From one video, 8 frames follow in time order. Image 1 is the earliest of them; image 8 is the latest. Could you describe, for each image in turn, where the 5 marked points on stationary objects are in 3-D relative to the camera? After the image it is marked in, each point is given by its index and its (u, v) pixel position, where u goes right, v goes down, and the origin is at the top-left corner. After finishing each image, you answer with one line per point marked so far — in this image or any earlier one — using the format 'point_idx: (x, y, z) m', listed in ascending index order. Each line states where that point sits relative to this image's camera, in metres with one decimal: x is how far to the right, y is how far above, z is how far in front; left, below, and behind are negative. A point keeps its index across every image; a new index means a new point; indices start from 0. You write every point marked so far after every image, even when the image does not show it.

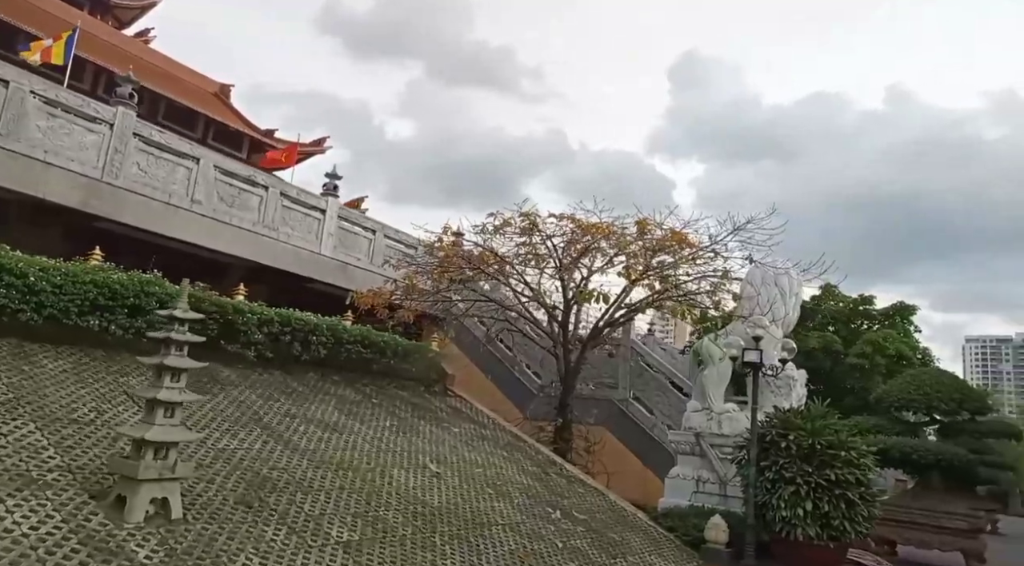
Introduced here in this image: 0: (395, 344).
0: (-1.5, -0.7, +8.4) m
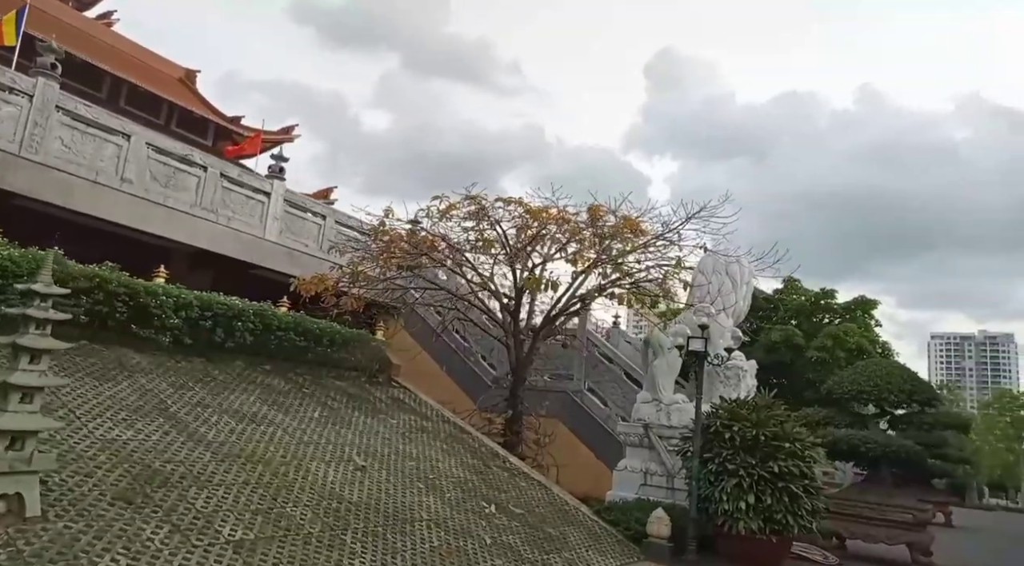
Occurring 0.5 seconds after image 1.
0: (-2.1, -0.6, +8.1) m
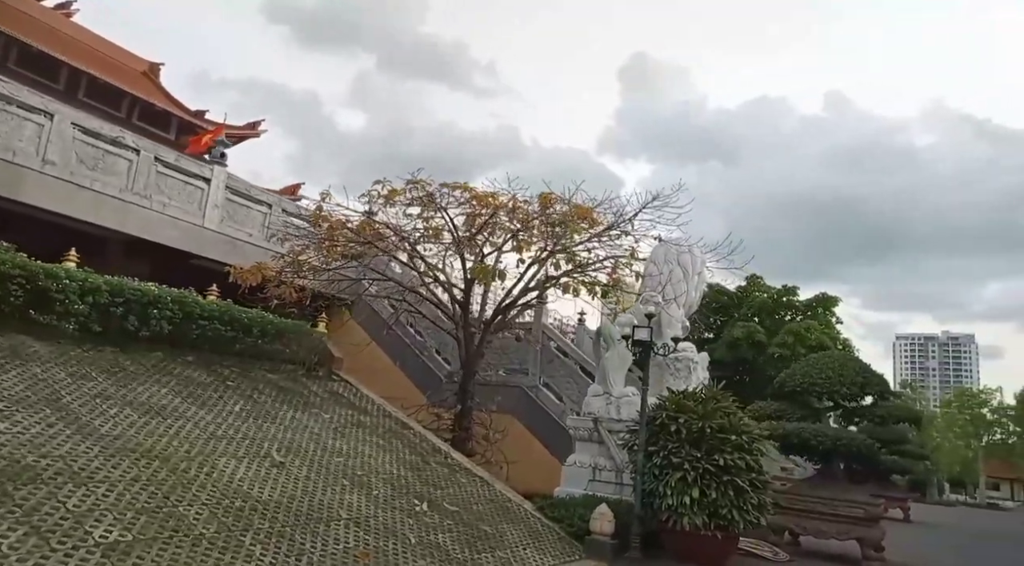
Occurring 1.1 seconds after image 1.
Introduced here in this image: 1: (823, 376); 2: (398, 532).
0: (-2.8, -0.4, +7.6) m
1: (+3.7, -1.1, +8.2) m
2: (-0.9, -1.9, +5.2) m
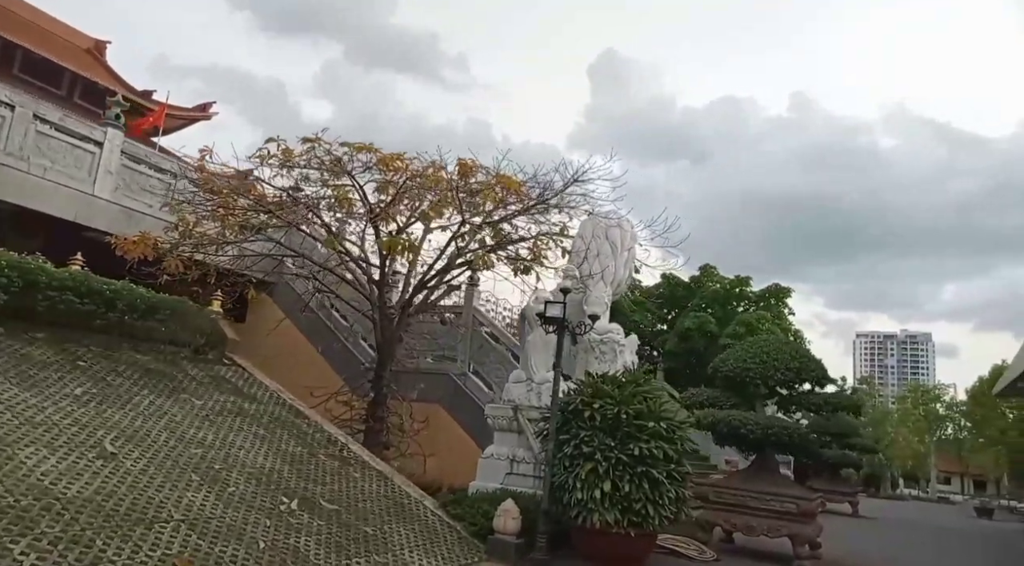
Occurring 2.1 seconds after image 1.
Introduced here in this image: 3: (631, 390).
0: (-3.7, -0.1, +6.8) m
1: (+2.8, -0.9, +7.7) m
2: (-1.7, -1.6, +4.5) m
3: (+1.1, -1.0, +6.2) m
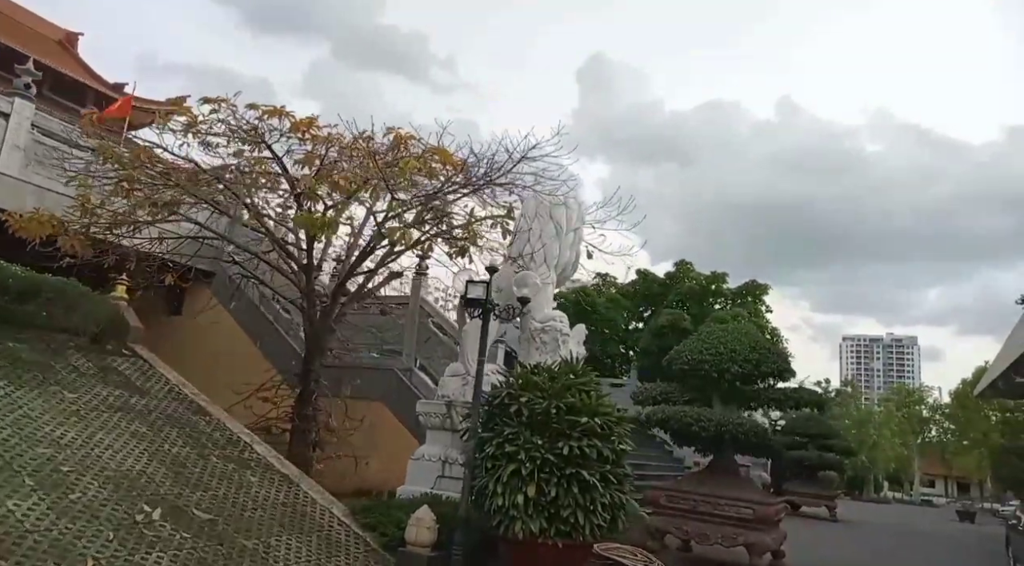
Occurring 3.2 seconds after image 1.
0: (-4.4, +0.1, +6.0) m
1: (+2.1, -0.7, +7.0) m
2: (-2.4, -1.4, +3.7) m
3: (+0.4, -0.8, +5.5) m
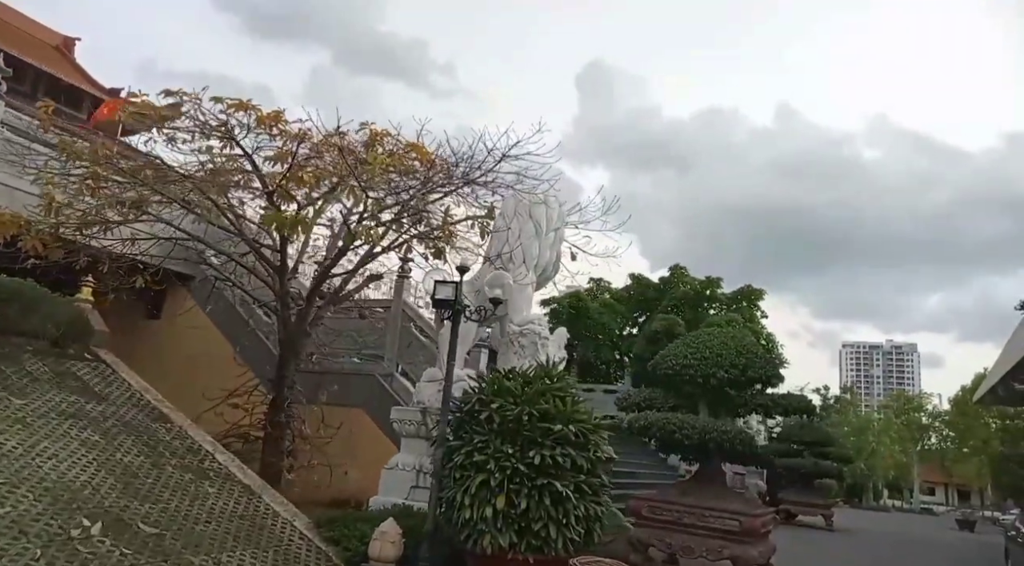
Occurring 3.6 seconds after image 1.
0: (-4.6, +0.1, +5.7) m
1: (+1.9, -0.7, +6.7) m
2: (-2.6, -1.4, +3.4) m
3: (+0.2, -0.8, +5.2) m
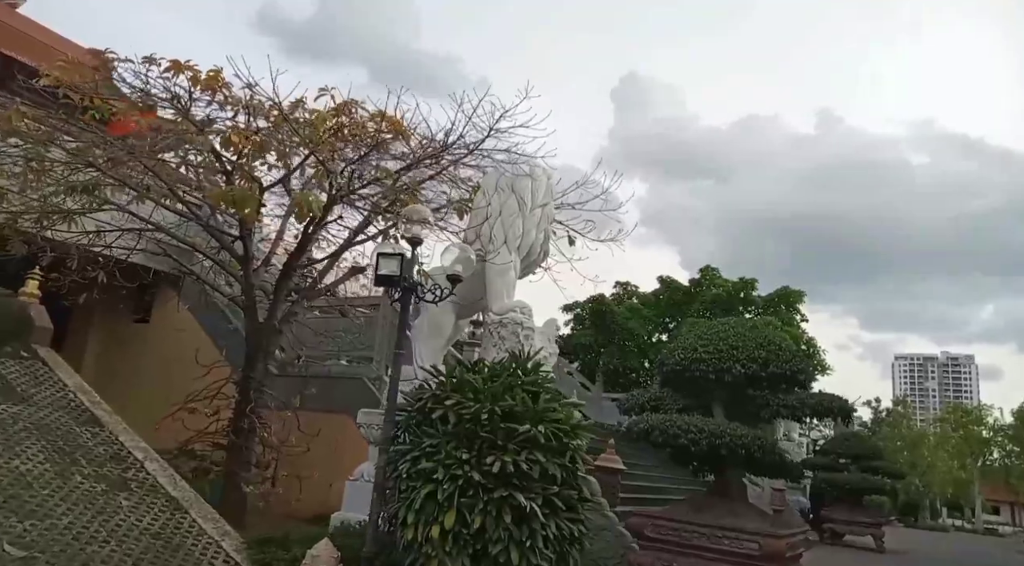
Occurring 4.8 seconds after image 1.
0: (-4.8, +0.2, +5.1) m
1: (+1.7, -0.6, +5.7) m
2: (-2.9, -1.2, +2.7) m
3: (0.0, -0.6, +4.3) m
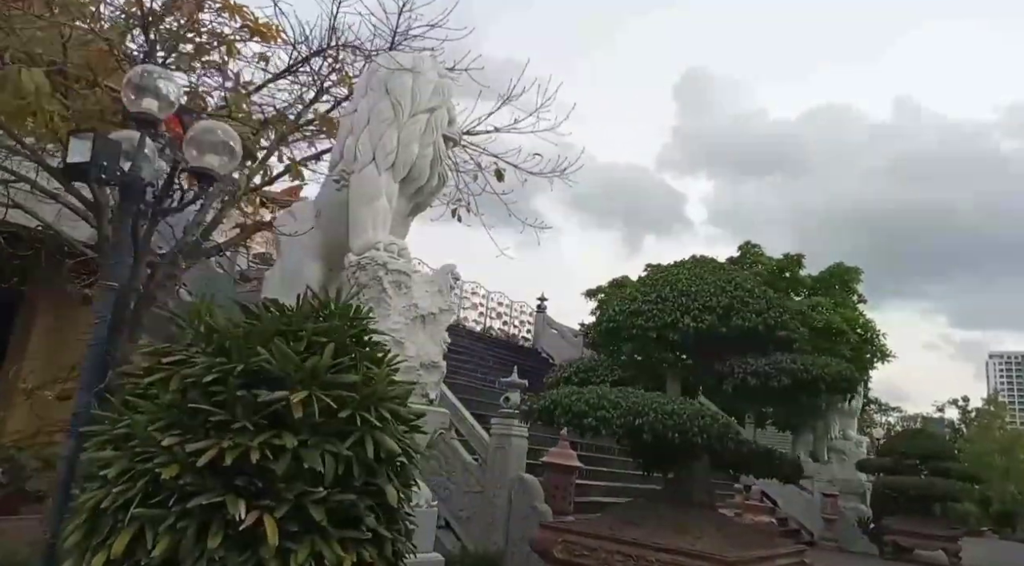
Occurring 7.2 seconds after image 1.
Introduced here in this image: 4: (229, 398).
0: (-5.7, +0.5, +4.1) m
1: (+0.9, -0.1, +4.0) m
2: (-4.0, -0.9, +1.5) m
3: (-1.0, -0.2, +2.8) m
4: (-1.1, -0.4, +2.6) m
